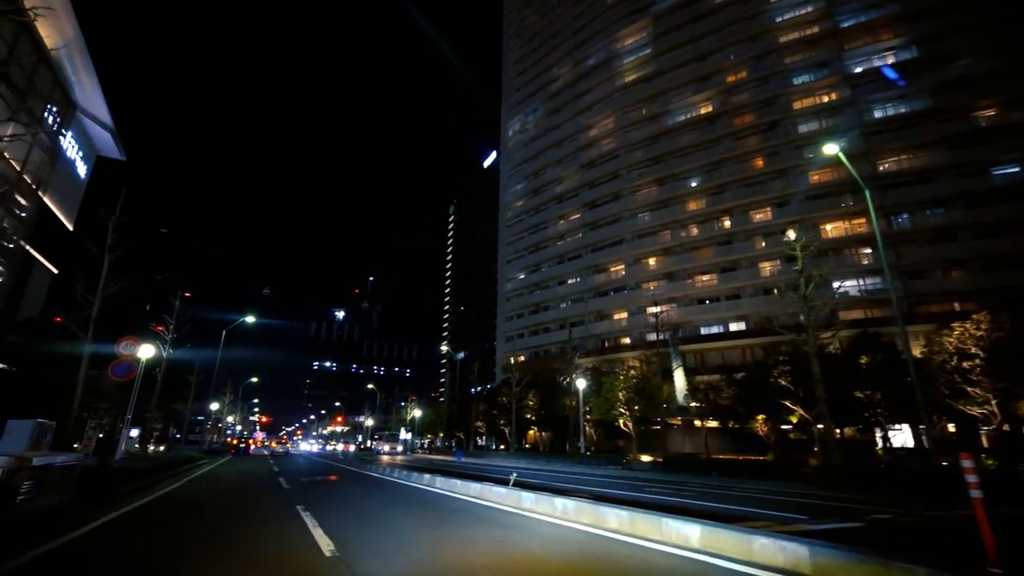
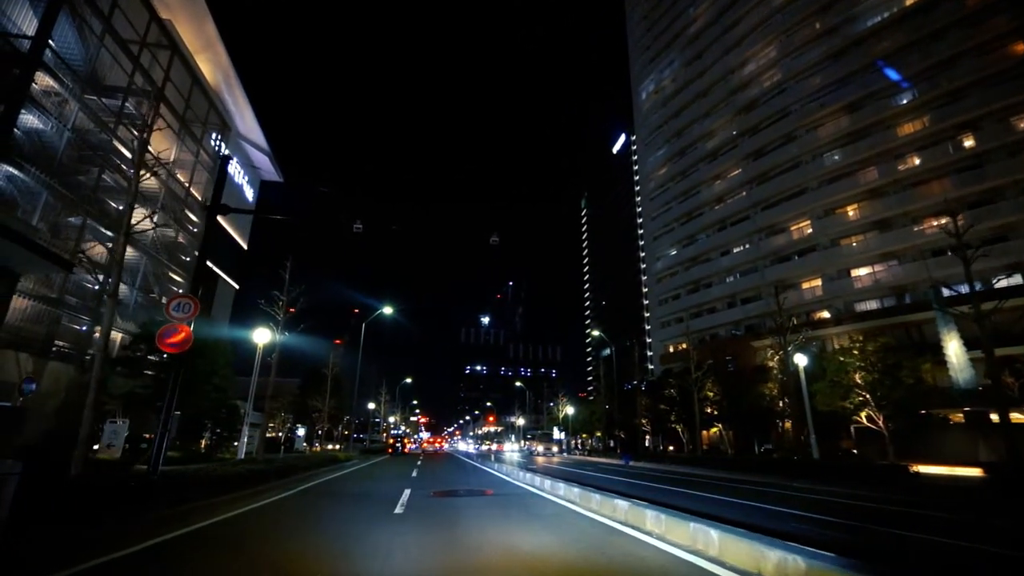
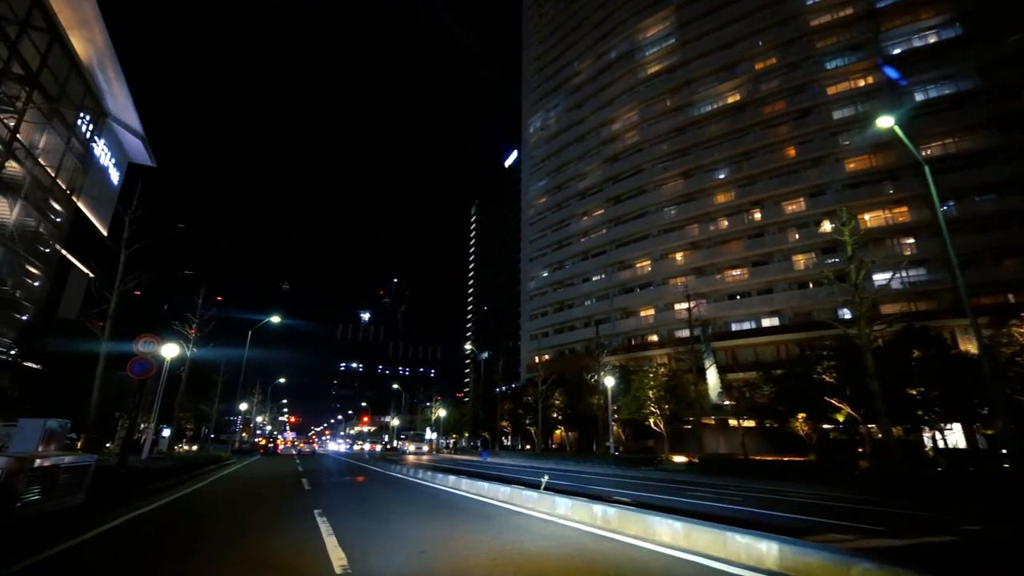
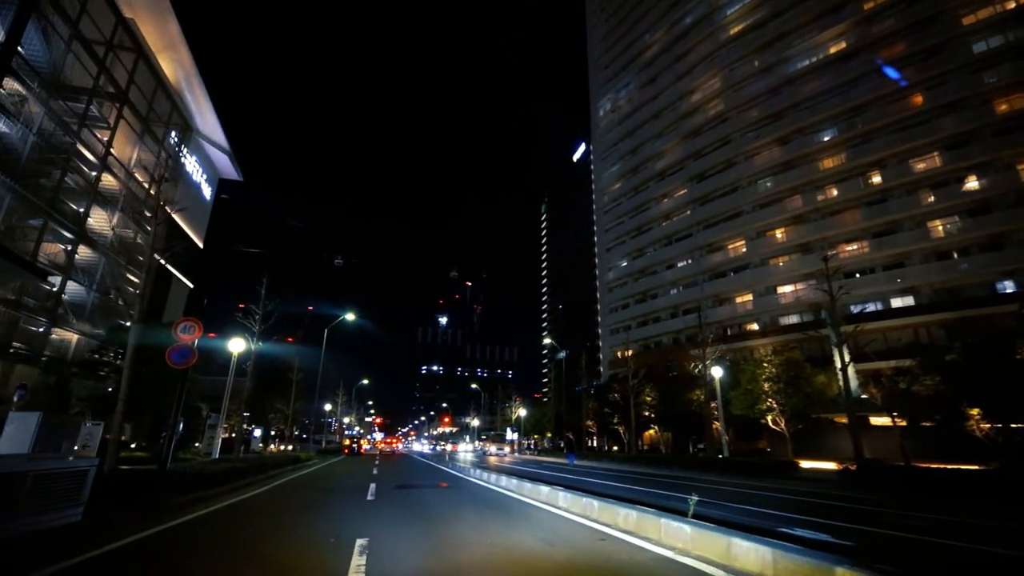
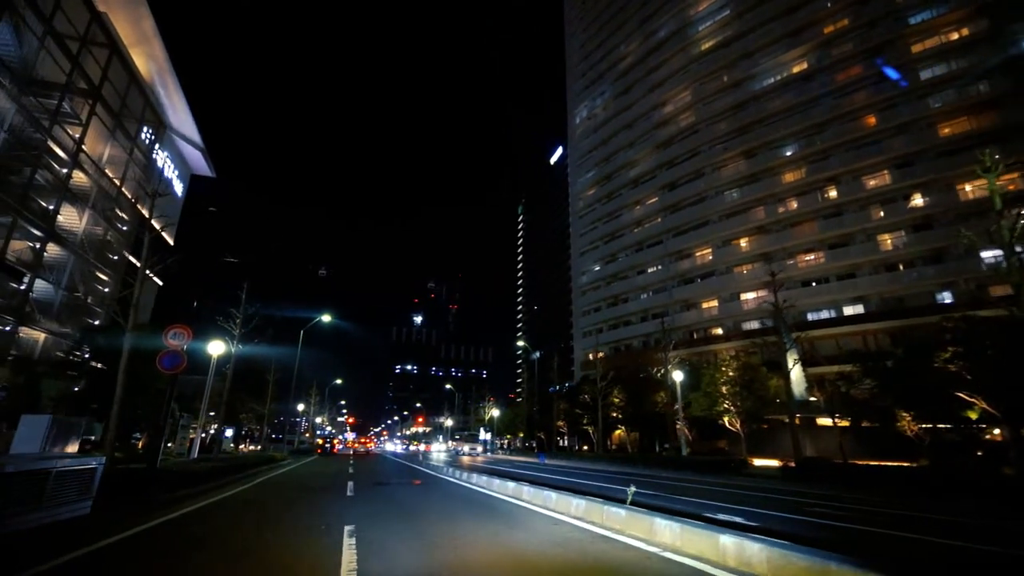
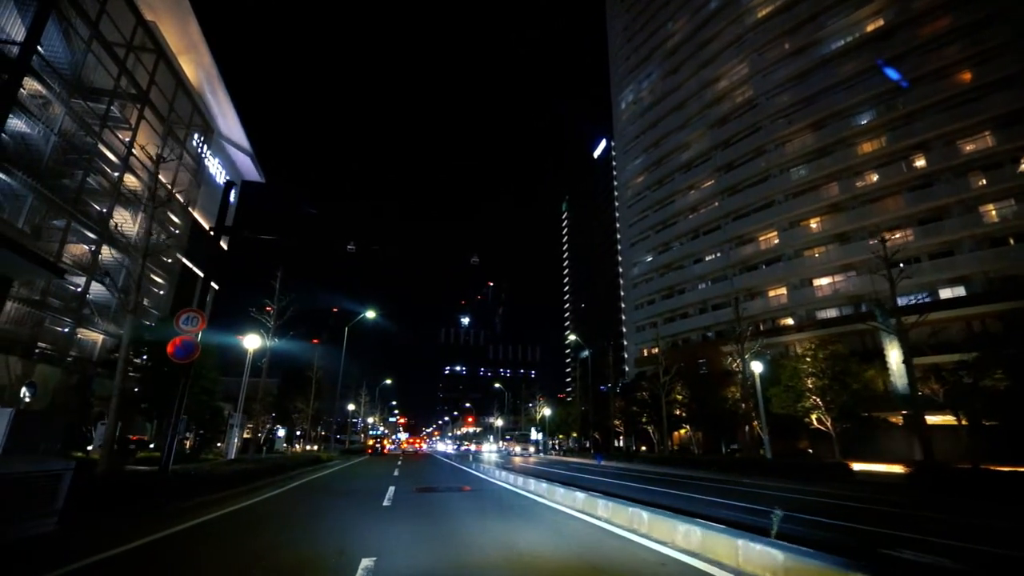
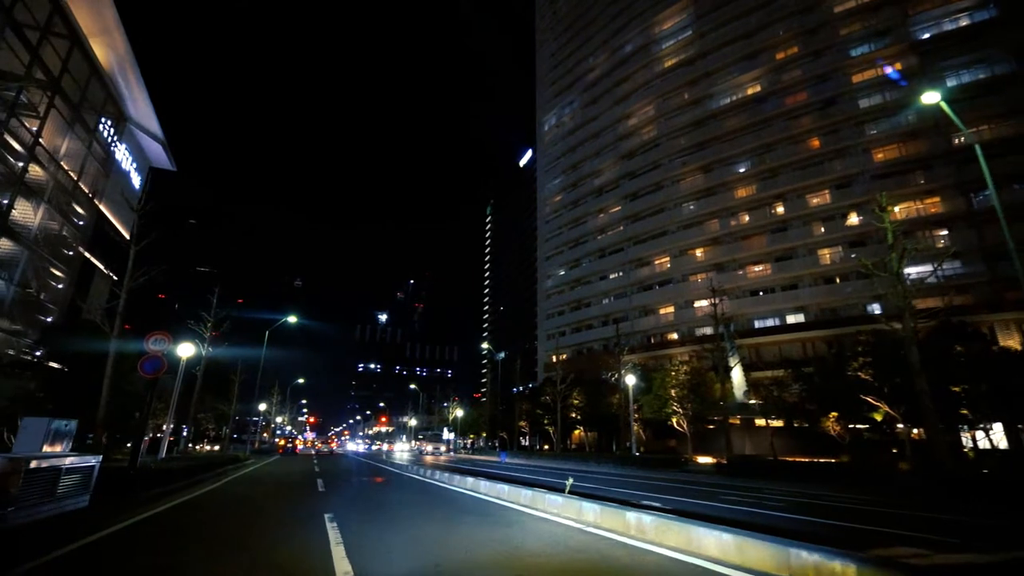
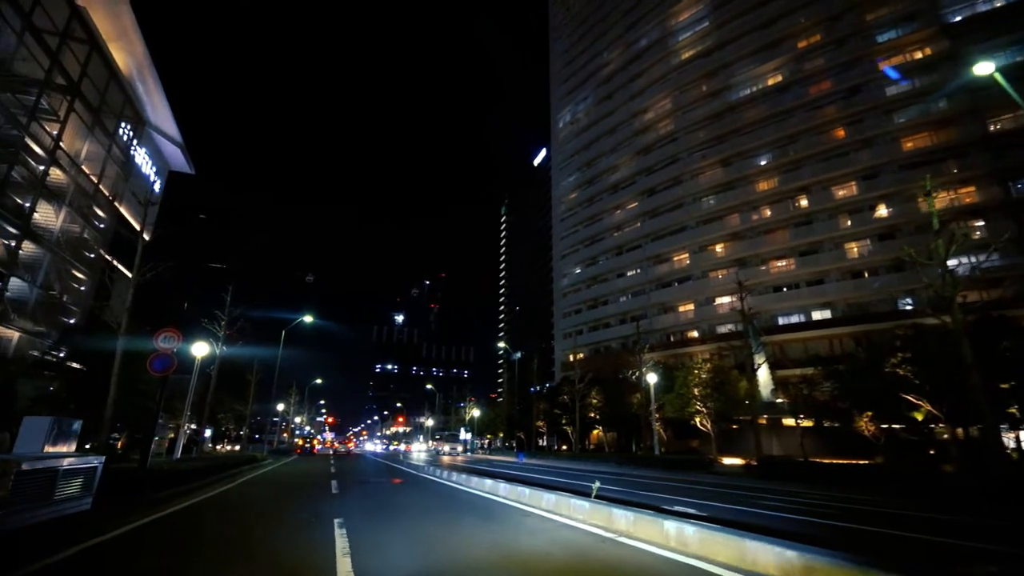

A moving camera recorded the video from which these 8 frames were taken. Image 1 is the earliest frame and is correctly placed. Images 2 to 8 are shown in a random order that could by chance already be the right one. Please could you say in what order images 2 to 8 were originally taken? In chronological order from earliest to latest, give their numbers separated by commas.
3, 7, 8, 5, 4, 6, 2
